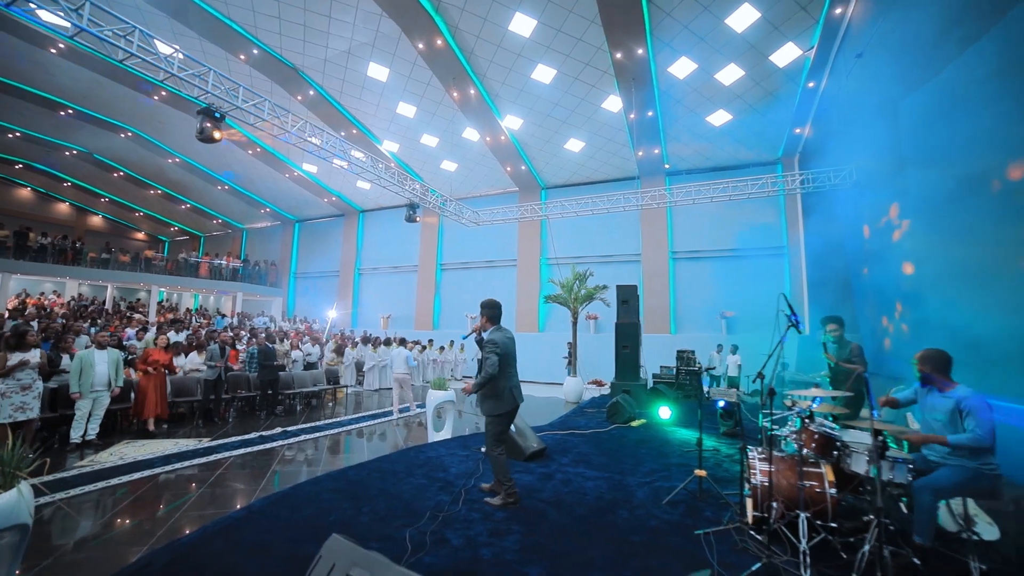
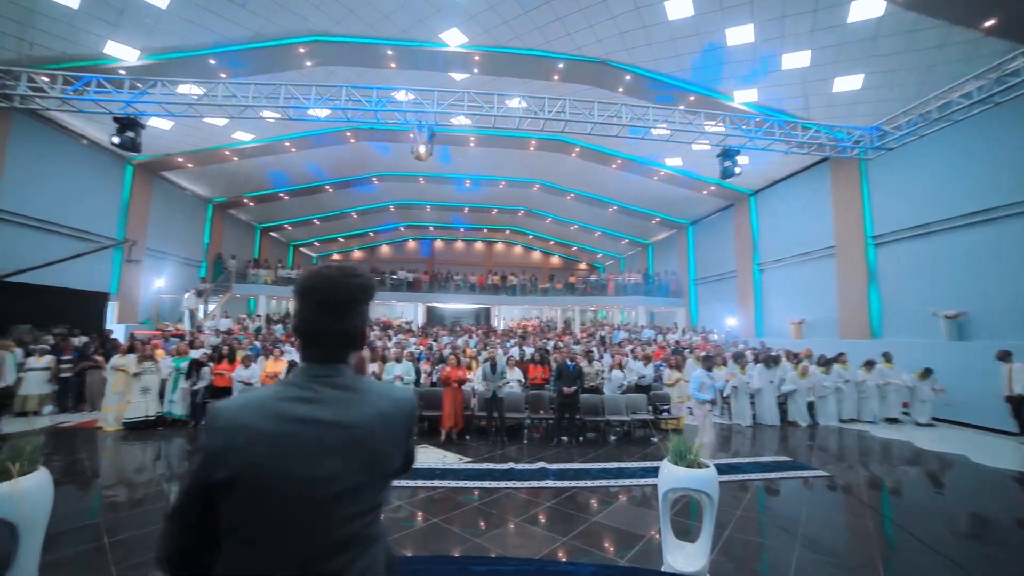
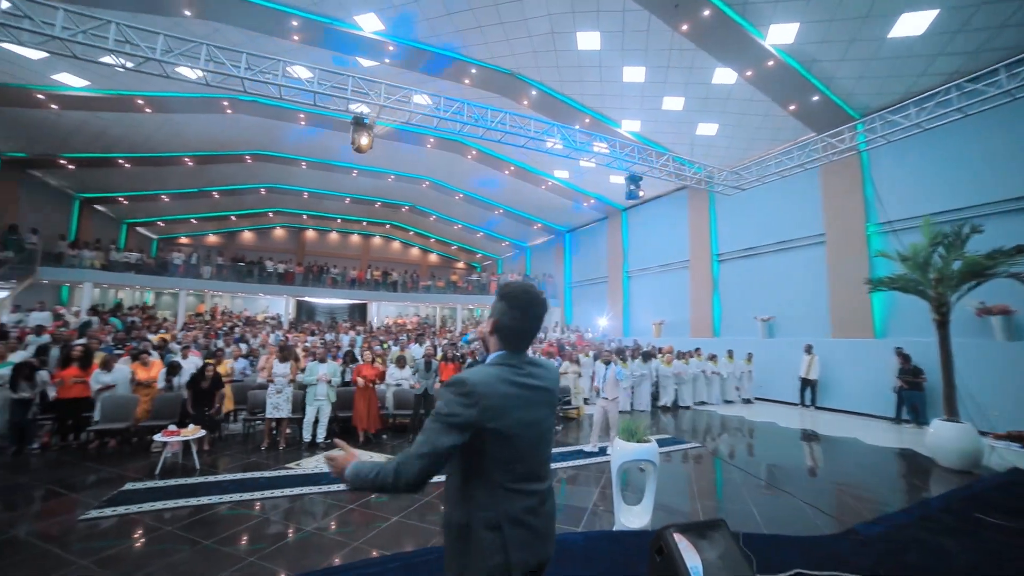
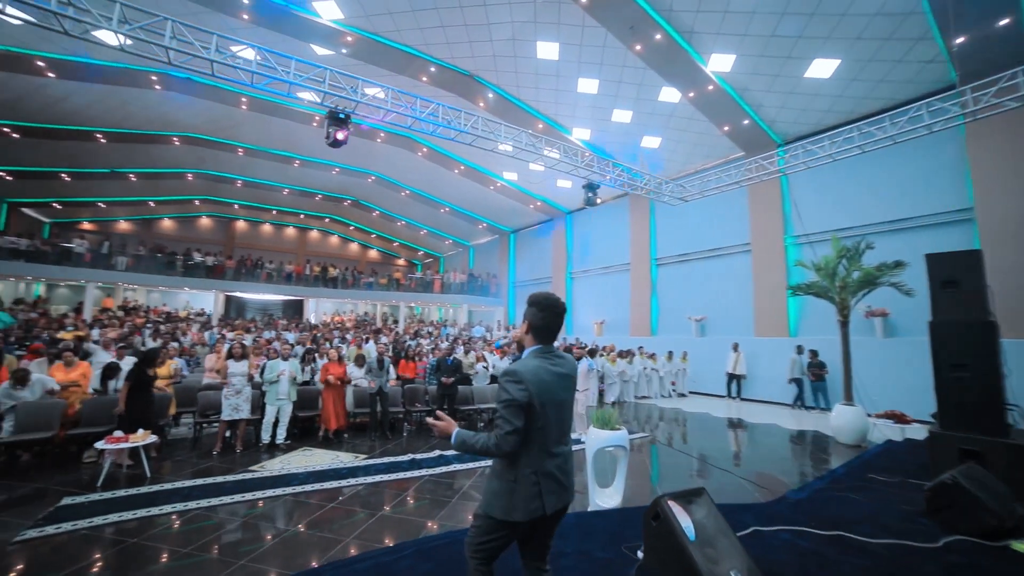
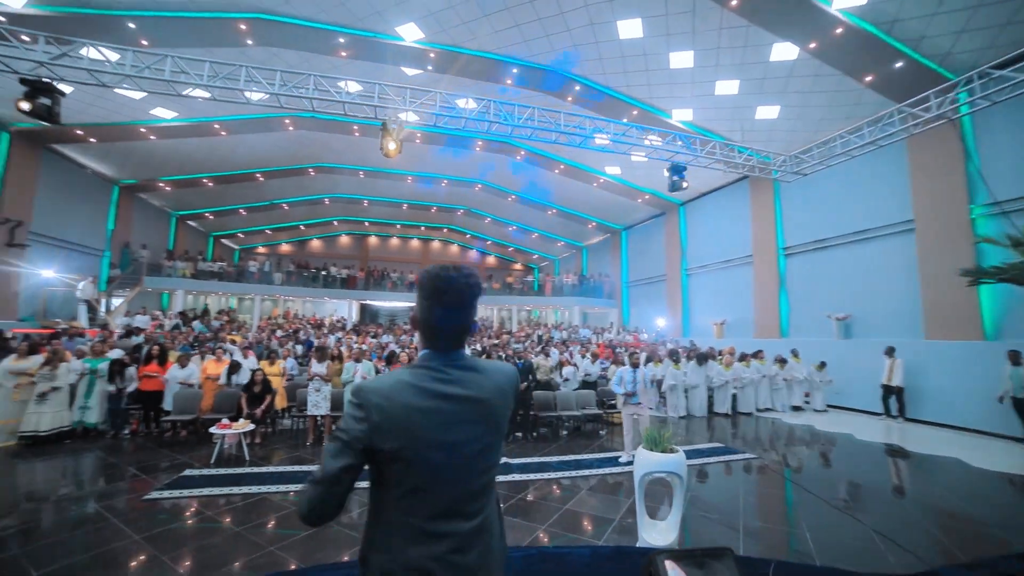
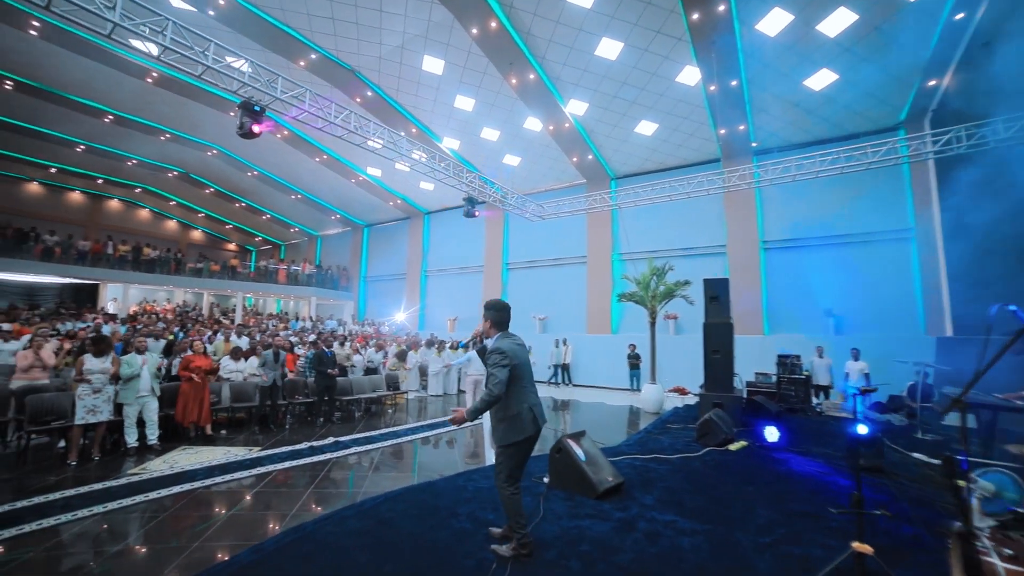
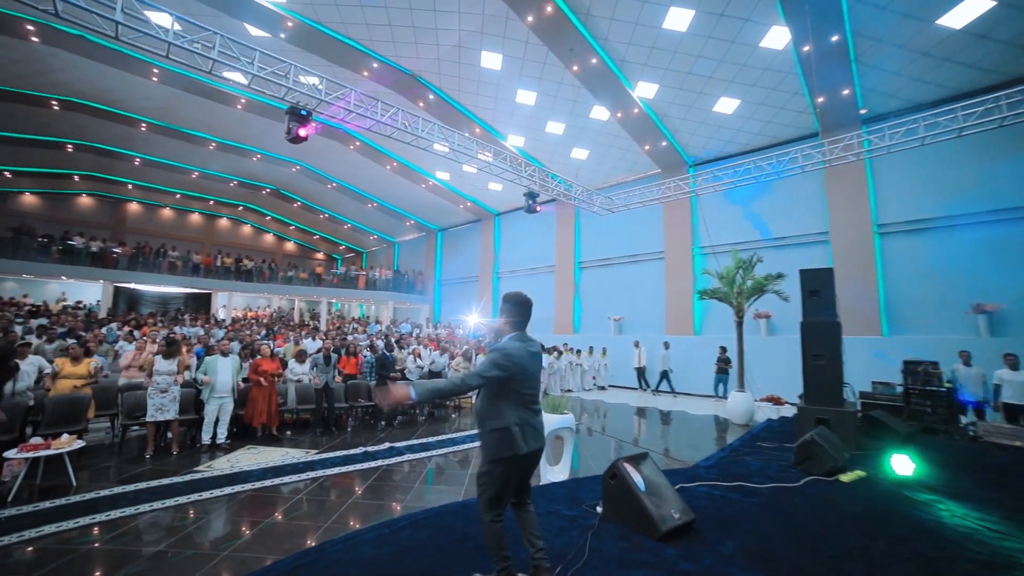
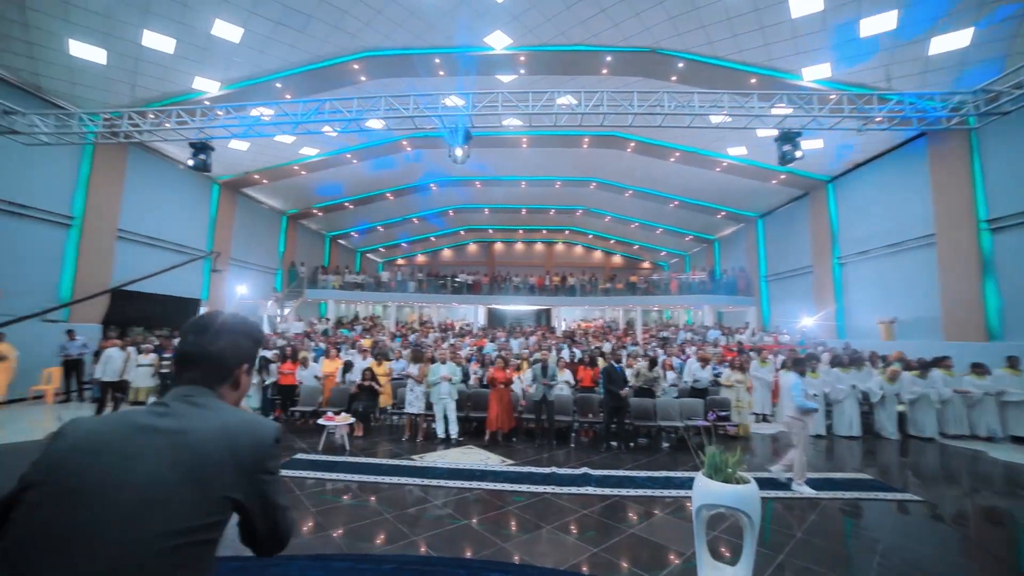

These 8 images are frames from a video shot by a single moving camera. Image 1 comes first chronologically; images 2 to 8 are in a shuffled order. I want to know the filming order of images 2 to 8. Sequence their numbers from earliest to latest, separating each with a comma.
6, 7, 4, 3, 5, 2, 8
